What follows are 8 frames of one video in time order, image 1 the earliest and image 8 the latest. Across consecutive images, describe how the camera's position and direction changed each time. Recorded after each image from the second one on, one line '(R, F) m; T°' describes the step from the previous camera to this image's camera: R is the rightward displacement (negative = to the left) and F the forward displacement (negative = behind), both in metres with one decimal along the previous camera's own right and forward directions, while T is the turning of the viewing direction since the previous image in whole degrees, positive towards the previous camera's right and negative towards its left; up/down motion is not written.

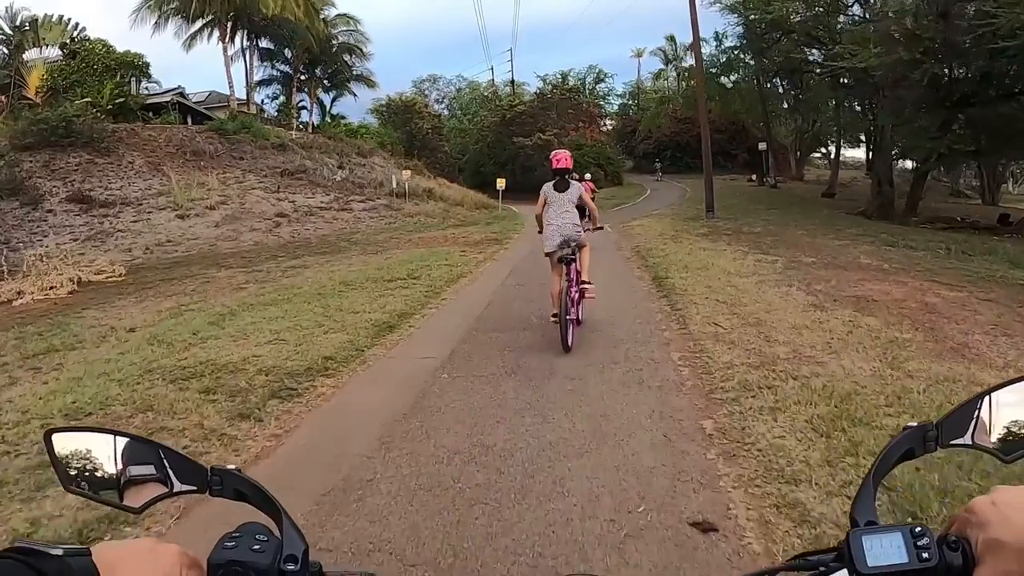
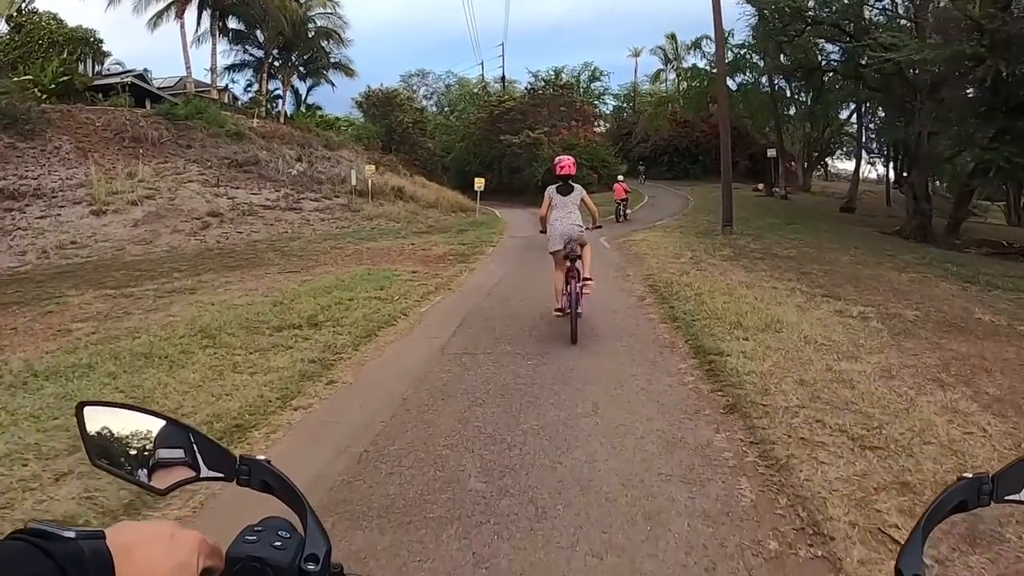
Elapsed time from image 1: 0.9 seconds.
(+0.3, +3.7) m; +1°
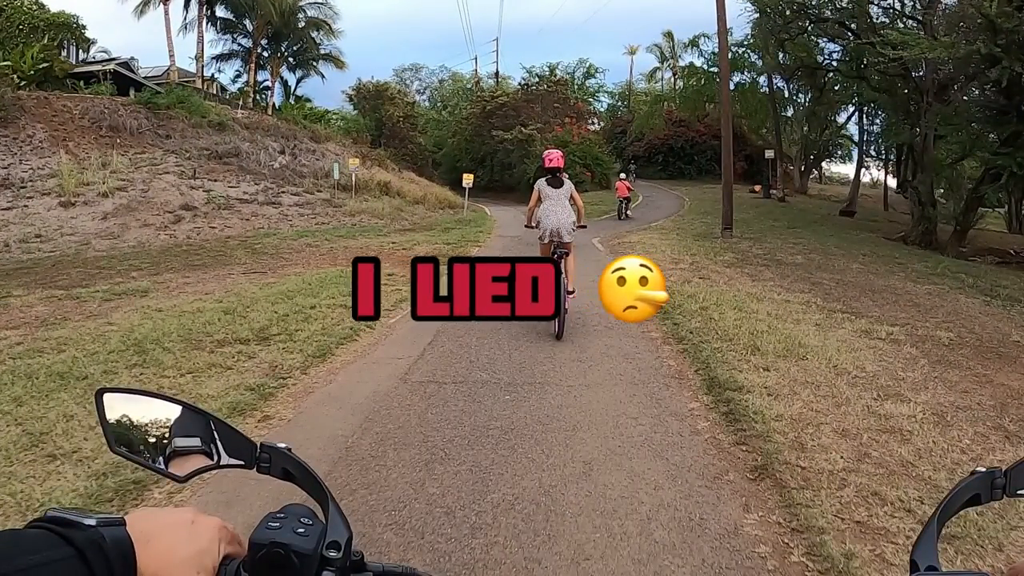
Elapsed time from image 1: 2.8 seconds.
(+0.1, +0.9) m; +1°
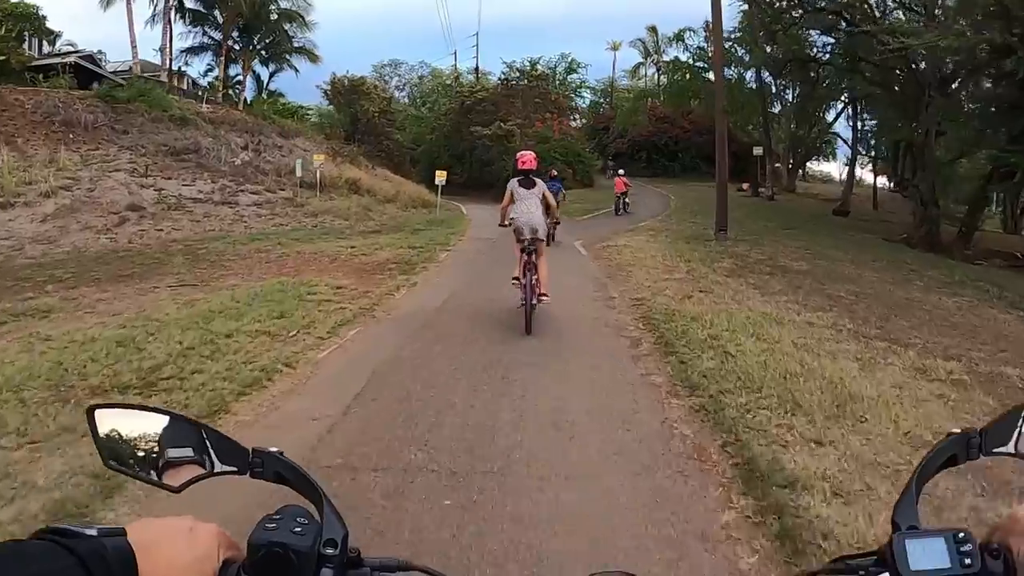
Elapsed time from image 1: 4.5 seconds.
(+0.1, +1.4) m; +1°
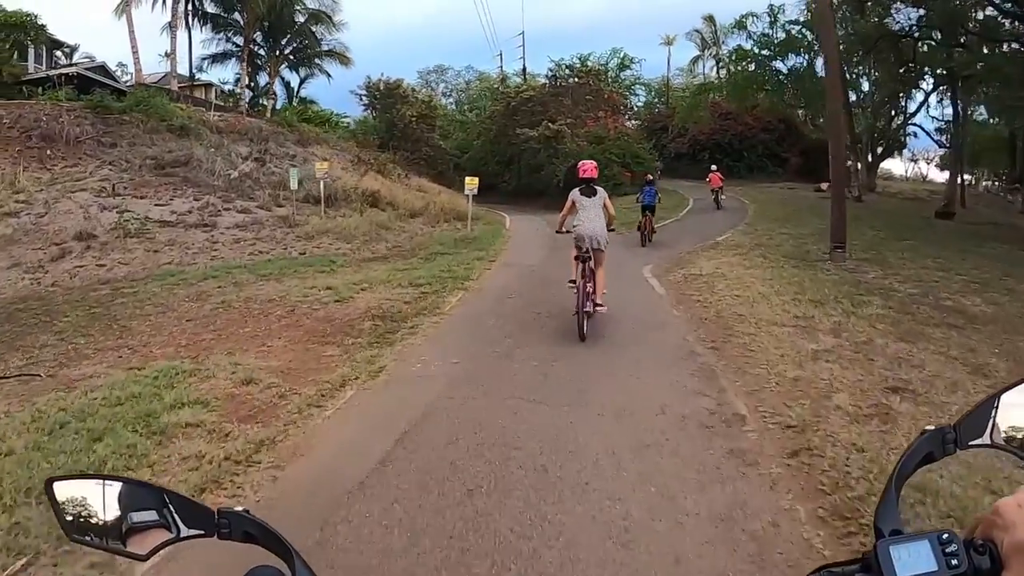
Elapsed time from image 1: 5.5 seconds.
(+0.1, +3.5) m; -4°
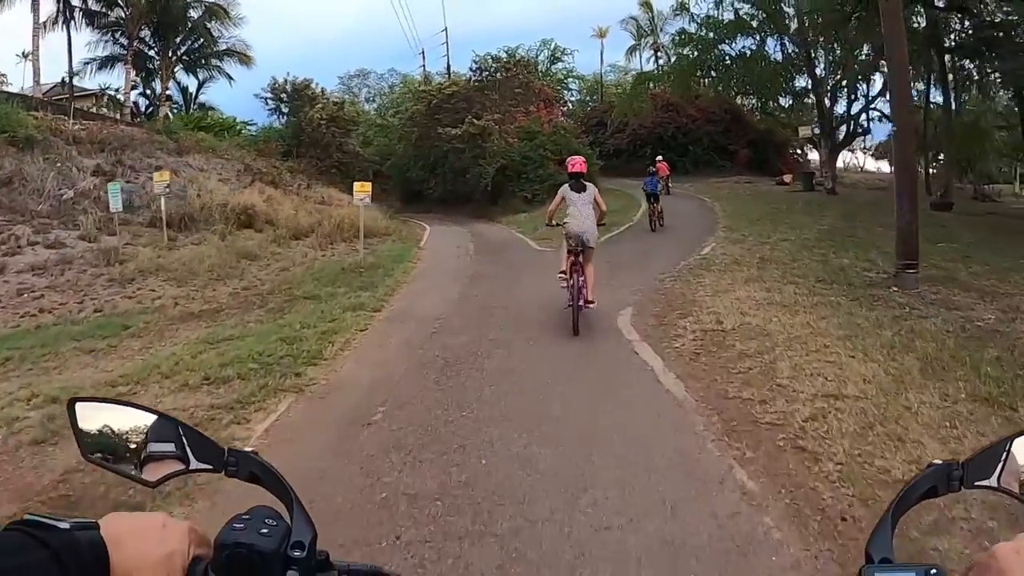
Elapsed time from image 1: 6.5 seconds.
(+0.4, +3.7) m; +4°
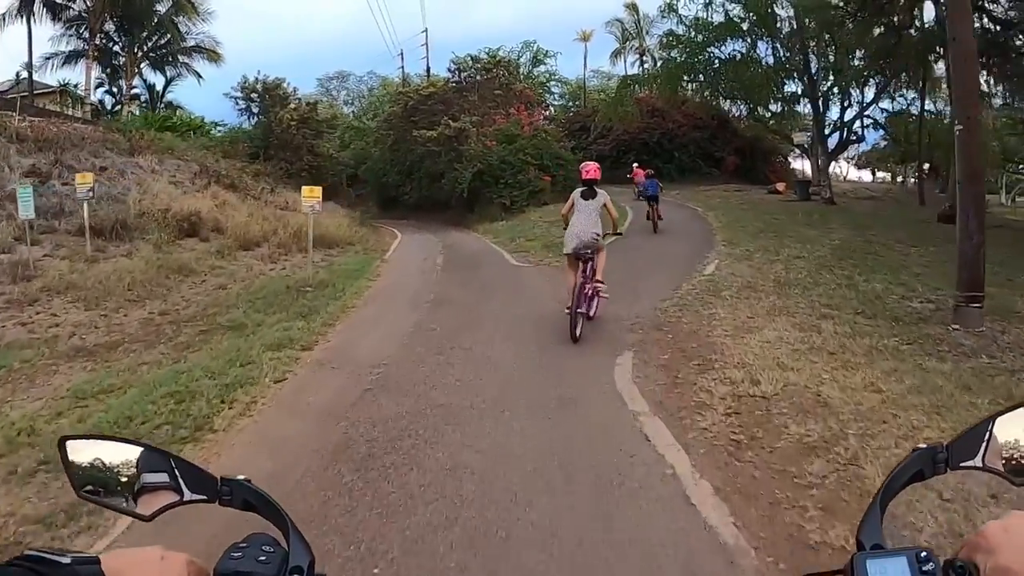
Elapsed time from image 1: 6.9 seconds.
(+0.1, +1.3) m; +1°
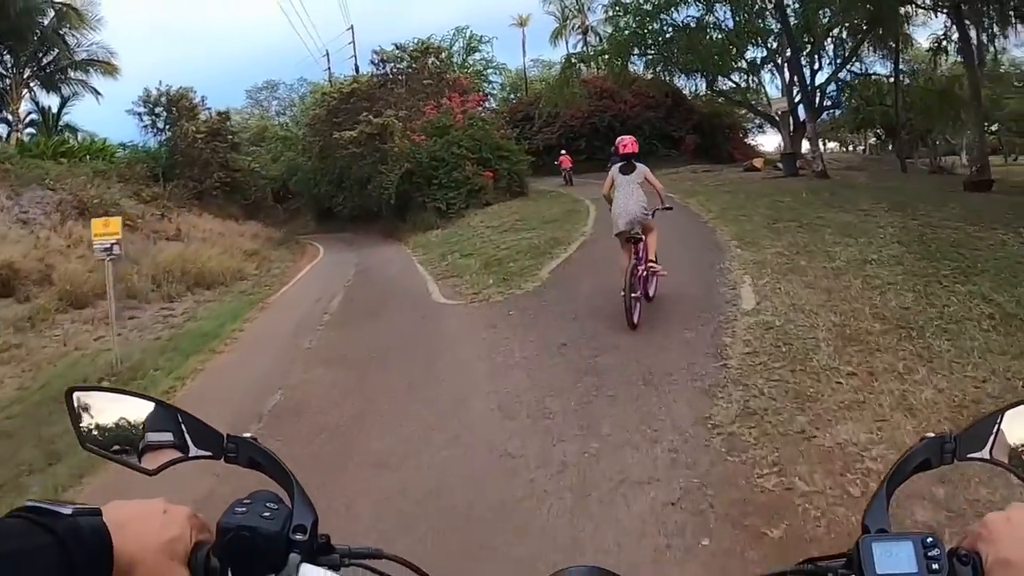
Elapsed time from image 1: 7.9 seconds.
(+0.3, +3.0) m; +3°
